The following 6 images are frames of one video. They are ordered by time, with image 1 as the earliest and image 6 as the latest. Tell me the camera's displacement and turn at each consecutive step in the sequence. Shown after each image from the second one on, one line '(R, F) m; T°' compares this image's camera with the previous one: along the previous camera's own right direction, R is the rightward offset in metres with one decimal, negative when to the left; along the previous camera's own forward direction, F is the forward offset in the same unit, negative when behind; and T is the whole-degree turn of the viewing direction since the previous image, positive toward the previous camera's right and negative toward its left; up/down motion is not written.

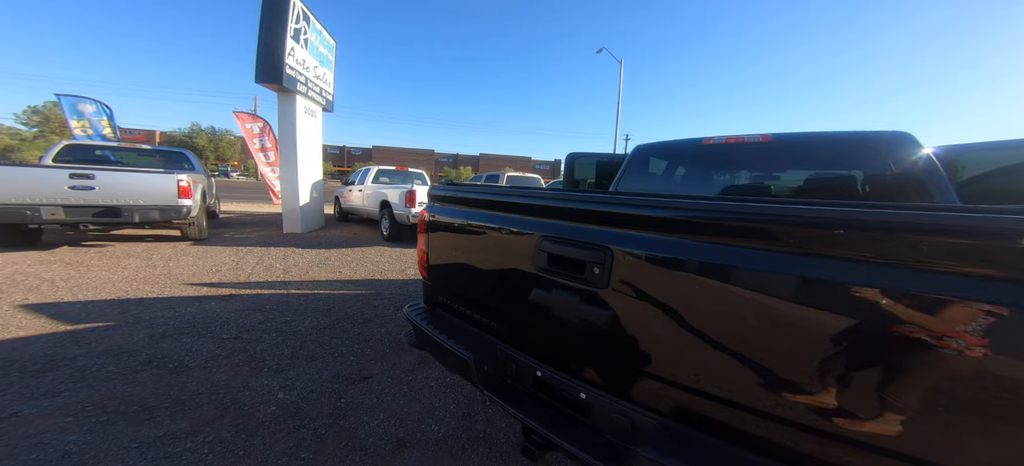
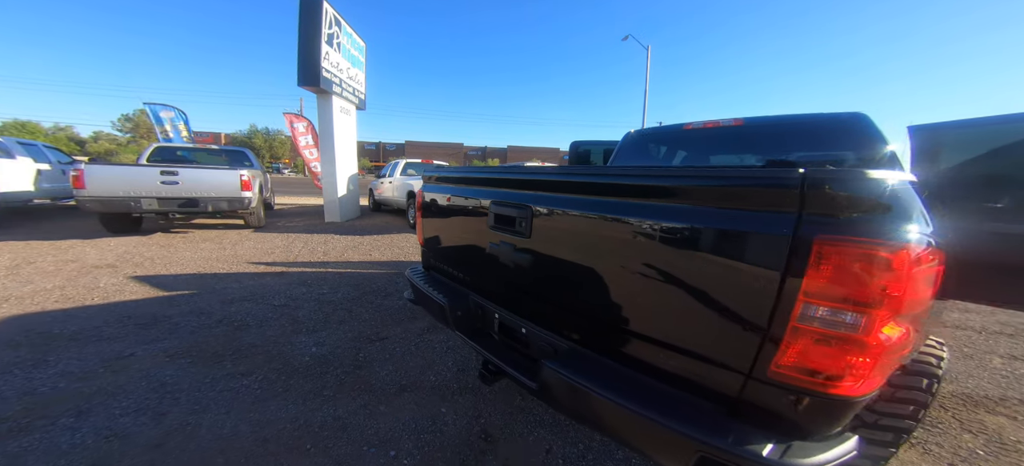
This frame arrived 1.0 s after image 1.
(+0.4, -0.3) m; -6°
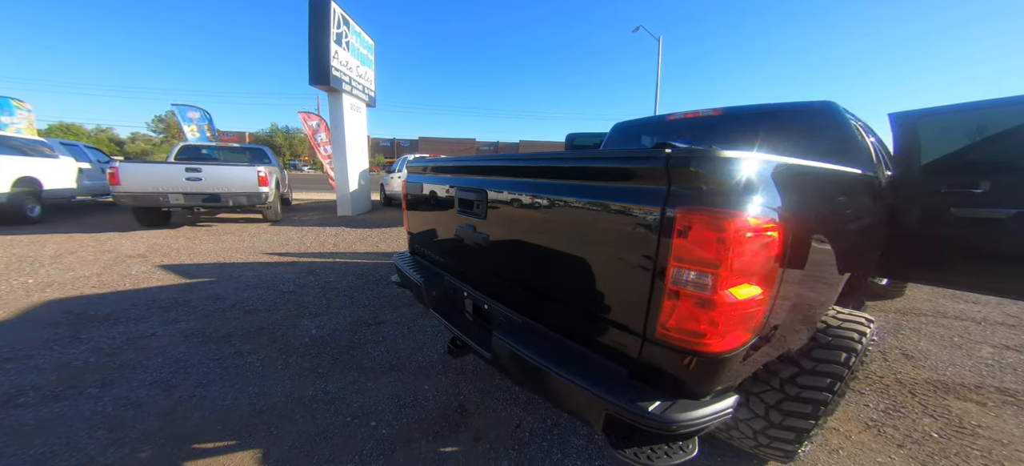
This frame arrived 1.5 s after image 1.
(+0.3, -0.1) m; -3°
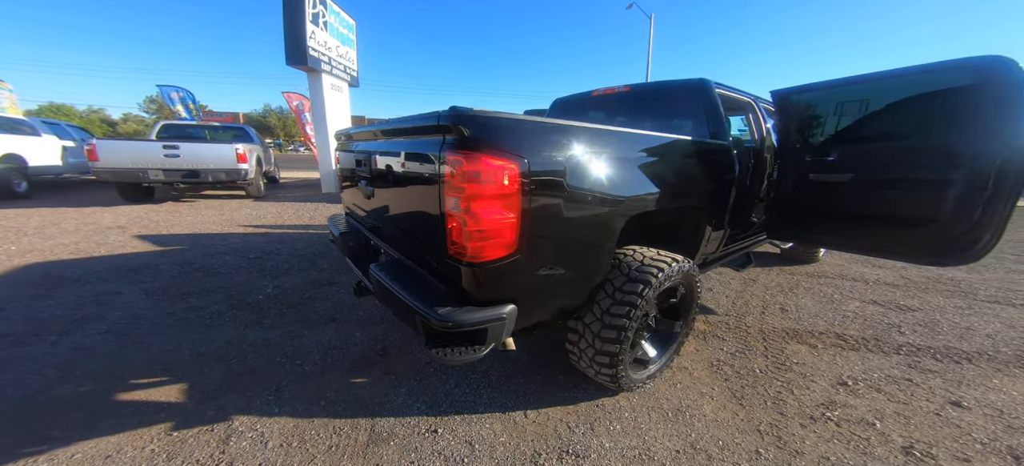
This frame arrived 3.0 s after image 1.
(+0.6, -0.3) m; 0°
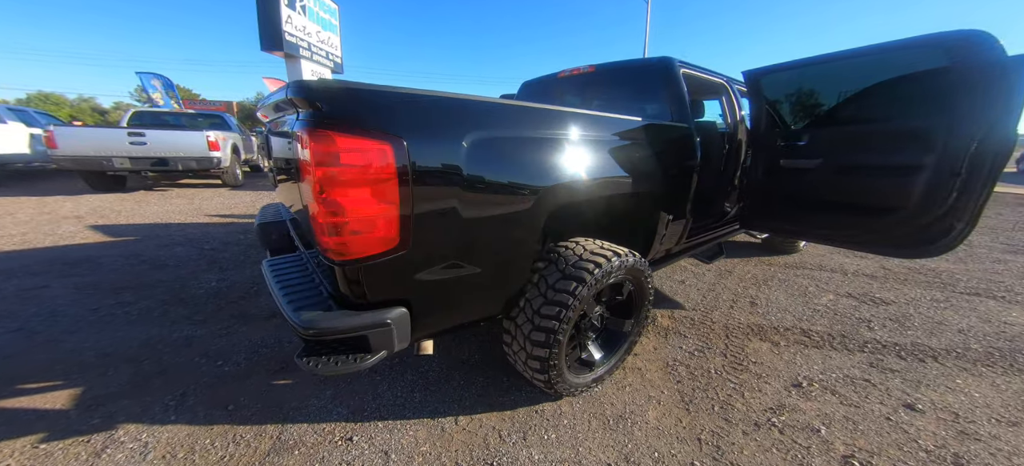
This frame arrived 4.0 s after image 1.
(+0.4, +0.2) m; 0°
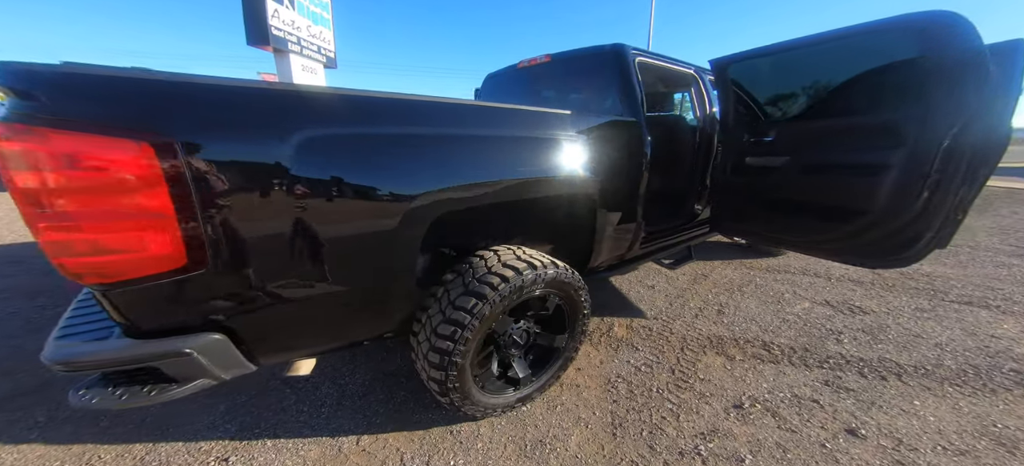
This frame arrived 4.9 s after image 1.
(+0.5, +0.2) m; -1°
